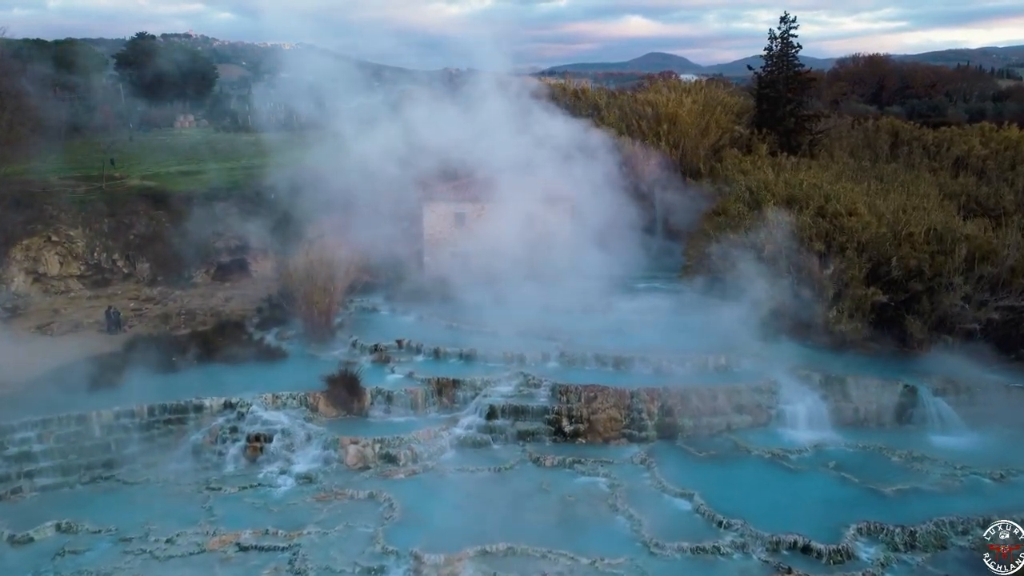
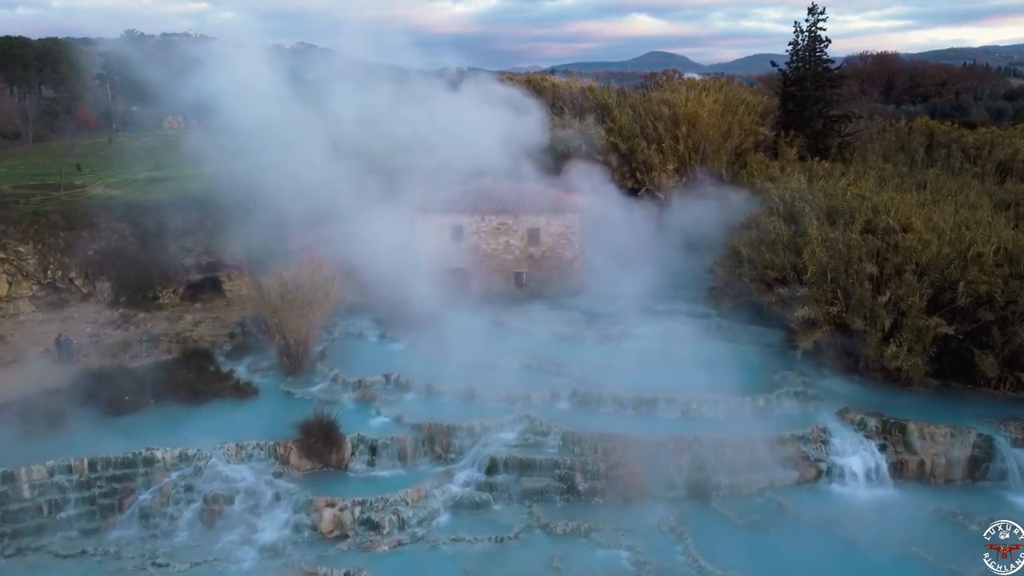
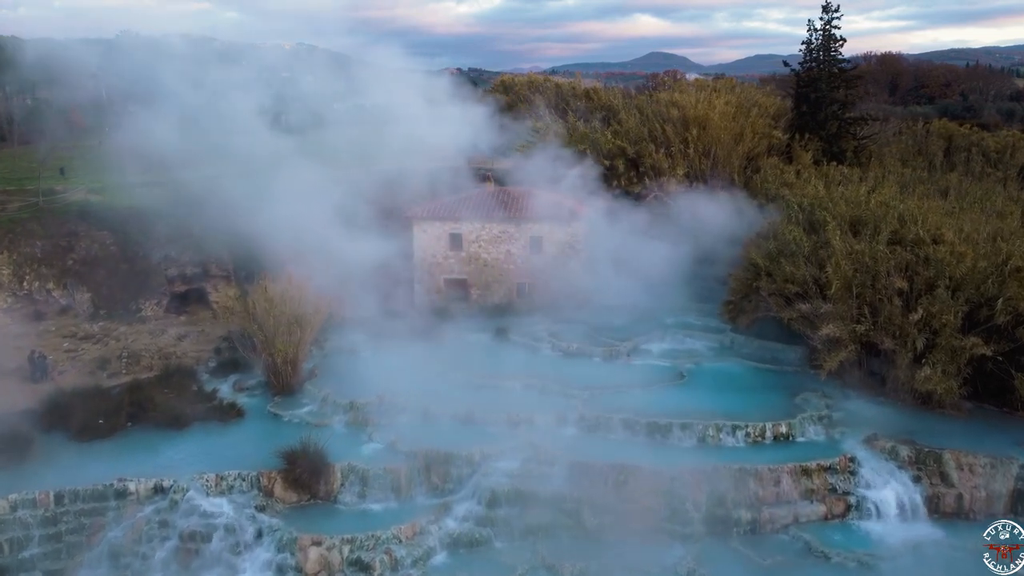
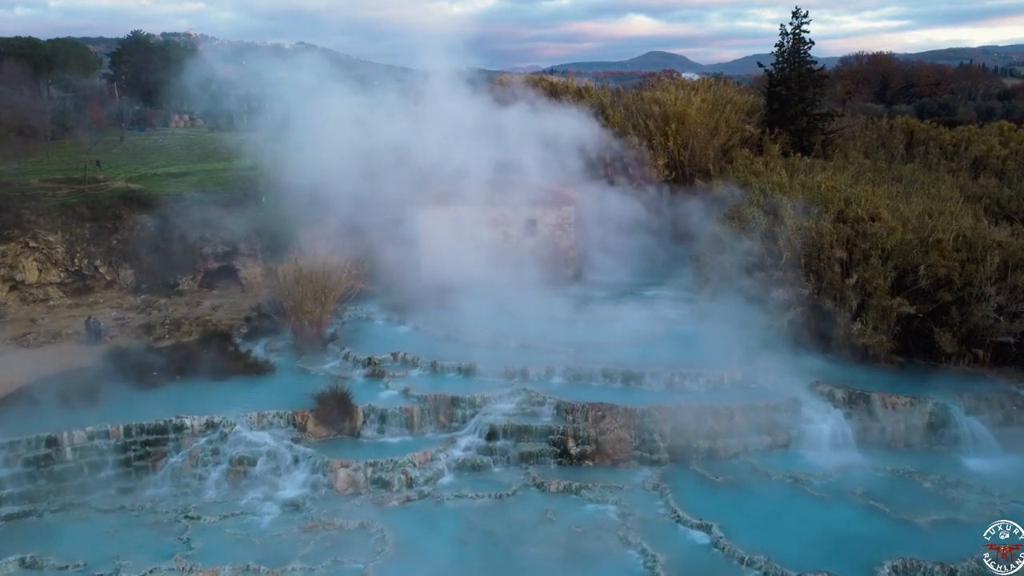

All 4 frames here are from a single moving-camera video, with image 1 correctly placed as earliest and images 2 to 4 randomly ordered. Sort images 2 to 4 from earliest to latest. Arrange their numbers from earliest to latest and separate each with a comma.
4, 2, 3
